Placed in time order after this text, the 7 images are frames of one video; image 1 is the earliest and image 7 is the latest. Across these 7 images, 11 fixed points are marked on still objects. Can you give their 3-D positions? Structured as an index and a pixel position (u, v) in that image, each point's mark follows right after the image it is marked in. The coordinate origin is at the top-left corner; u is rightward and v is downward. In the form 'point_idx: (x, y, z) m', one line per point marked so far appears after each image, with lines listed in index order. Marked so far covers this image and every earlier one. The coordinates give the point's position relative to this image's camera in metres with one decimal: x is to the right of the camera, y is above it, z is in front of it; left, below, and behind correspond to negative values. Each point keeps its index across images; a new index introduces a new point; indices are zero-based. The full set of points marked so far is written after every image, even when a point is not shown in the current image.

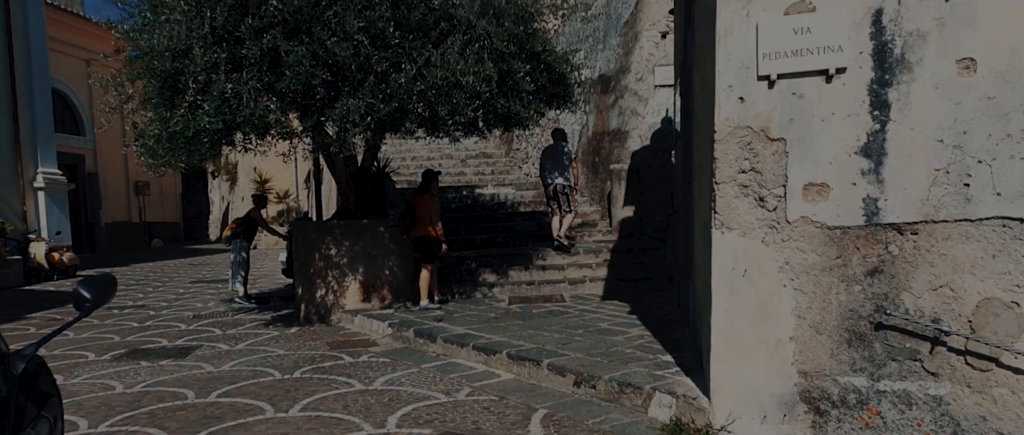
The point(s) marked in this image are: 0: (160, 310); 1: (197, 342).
0: (-4.7, -1.3, +10.4) m
1: (-3.2, -1.2, +7.7) m
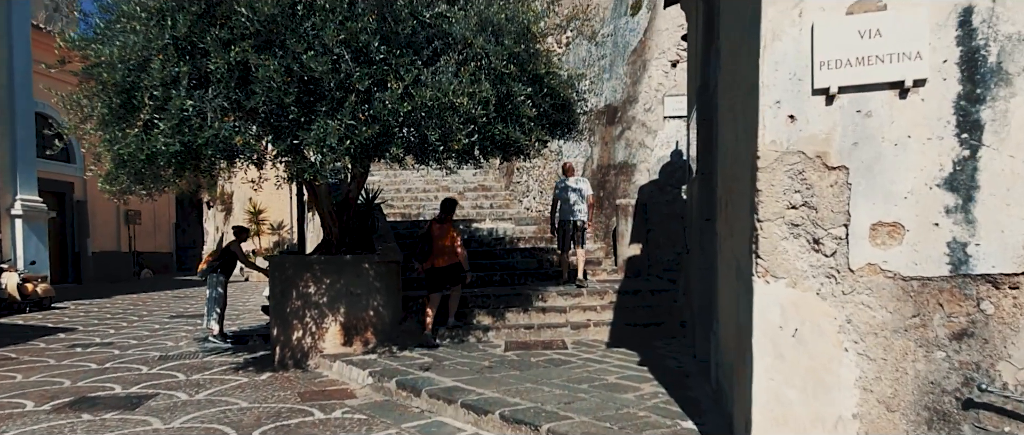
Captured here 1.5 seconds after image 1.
0: (-4.8, -1.6, +9.6) m
1: (-3.2, -1.5, +6.9) m
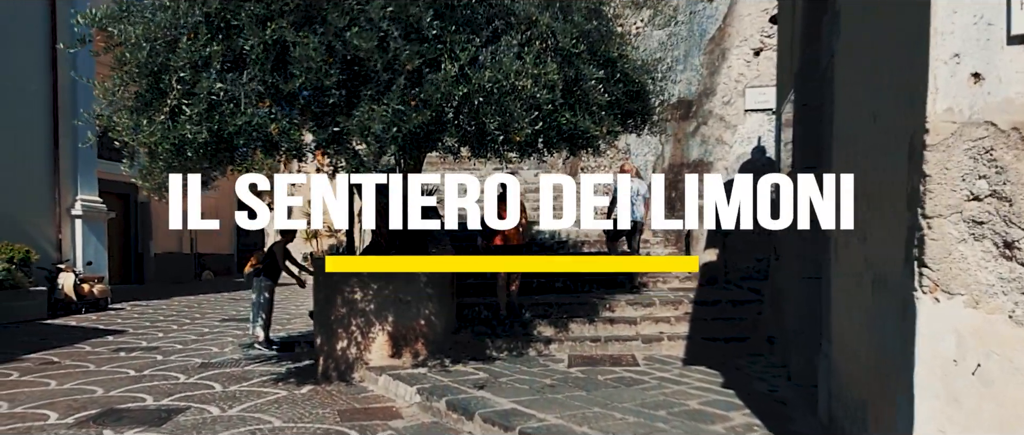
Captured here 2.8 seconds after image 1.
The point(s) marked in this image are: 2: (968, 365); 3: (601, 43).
0: (-4.1, -1.6, +9.1) m
1: (-2.7, -1.5, +6.3) m
2: (+1.5, -0.5, +2.5) m
3: (+0.7, +1.4, +6.3) m
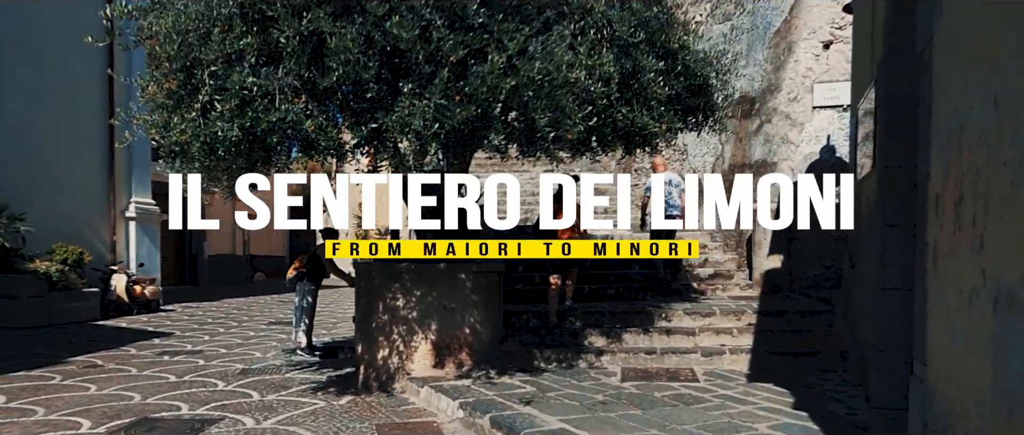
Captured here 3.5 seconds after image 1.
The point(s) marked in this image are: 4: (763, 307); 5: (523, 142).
0: (-3.5, -1.7, +9.0) m
1: (-2.3, -1.5, +6.1) m
2: (+1.6, -0.5, +2.0) m
3: (+1.1, +1.4, +5.8) m
4: (+2.4, -0.9, +7.5) m
5: (+0.1, +0.5, +5.3) m
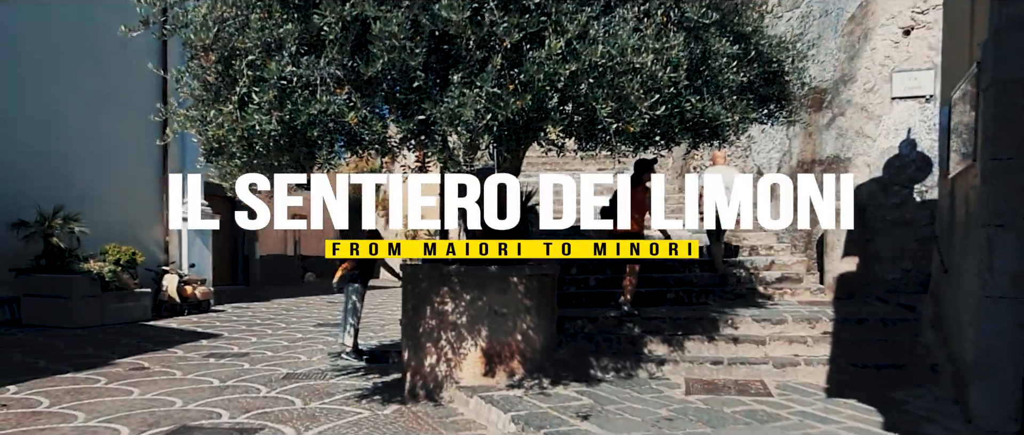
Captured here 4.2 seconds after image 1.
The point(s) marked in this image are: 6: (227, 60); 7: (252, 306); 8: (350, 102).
0: (-2.9, -1.7, +8.8) m
1: (-1.9, -1.5, +5.8) m
2: (+1.8, -0.5, +1.5) m
3: (+1.5, +1.4, +5.4) m
4: (+2.9, -0.9, +6.9) m
5: (+0.4, +0.5, +4.9) m
6: (-1.8, +1.0, +4.8) m
7: (-5.6, -1.9, +16.7) m
8: (-1.0, +0.7, +4.6) m
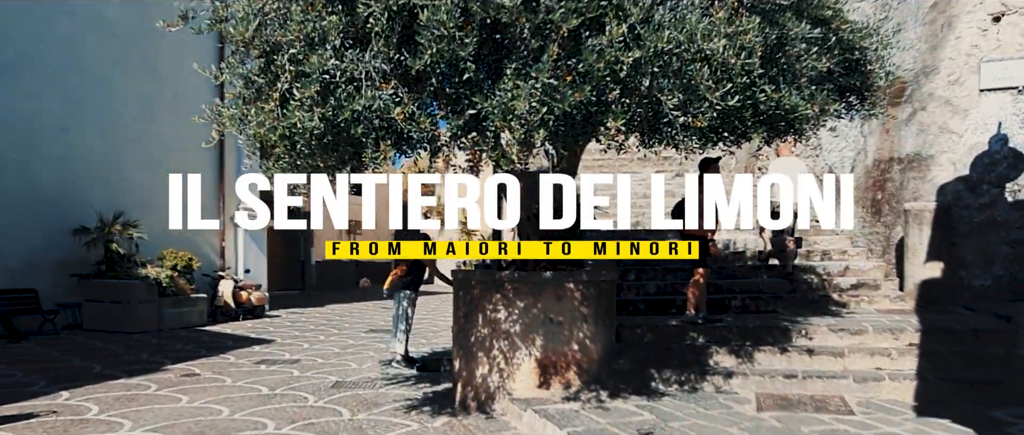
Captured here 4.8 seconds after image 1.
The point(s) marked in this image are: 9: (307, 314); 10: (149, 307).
0: (-2.3, -1.7, +8.6) m
1: (-1.5, -1.6, +5.6) m
2: (+1.9, -0.5, +1.0) m
3: (+1.9, +1.4, +4.9) m
4: (+3.4, -0.9, +6.3) m
5: (+0.8, +0.5, +4.5) m
6: (-1.5, +1.0, +4.6) m
7: (-4.4, -2.0, +16.7) m
8: (-0.7, +0.7, +4.3) m
9: (-4.3, -2.0, +16.1) m
10: (-5.3, -1.3, +11.3) m
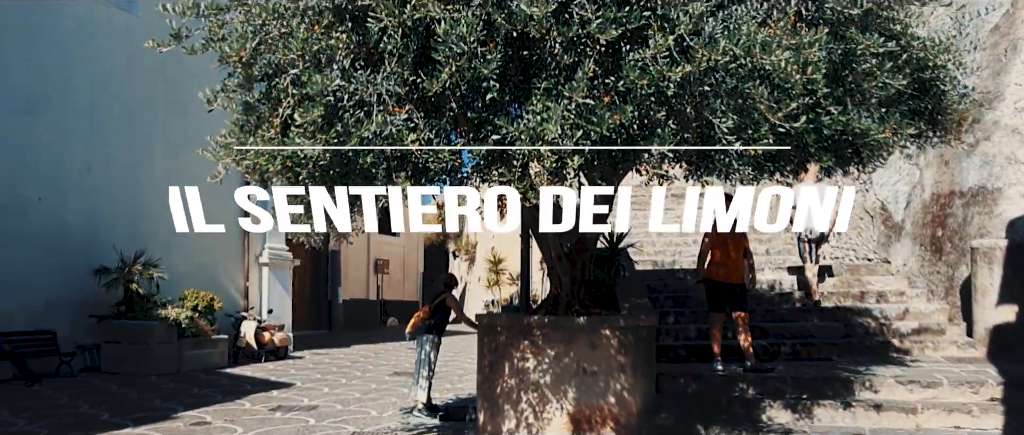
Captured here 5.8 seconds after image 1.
0: (-2.0, -2.1, +8.1) m
1: (-1.3, -1.8, +5.0) m
2: (+1.9, -0.5, +0.4) m
3: (+2.0, +1.2, +4.4) m
4: (+3.6, -1.2, +5.6) m
5: (+0.9, +0.3, +4.0) m
6: (-1.3, +0.8, +4.2) m
7: (-3.8, -2.8, +16.2) m
8: (-0.5, +0.5, +3.9) m
9: (-3.7, -2.8, +15.7) m
10: (-4.9, -1.9, +10.9) m
